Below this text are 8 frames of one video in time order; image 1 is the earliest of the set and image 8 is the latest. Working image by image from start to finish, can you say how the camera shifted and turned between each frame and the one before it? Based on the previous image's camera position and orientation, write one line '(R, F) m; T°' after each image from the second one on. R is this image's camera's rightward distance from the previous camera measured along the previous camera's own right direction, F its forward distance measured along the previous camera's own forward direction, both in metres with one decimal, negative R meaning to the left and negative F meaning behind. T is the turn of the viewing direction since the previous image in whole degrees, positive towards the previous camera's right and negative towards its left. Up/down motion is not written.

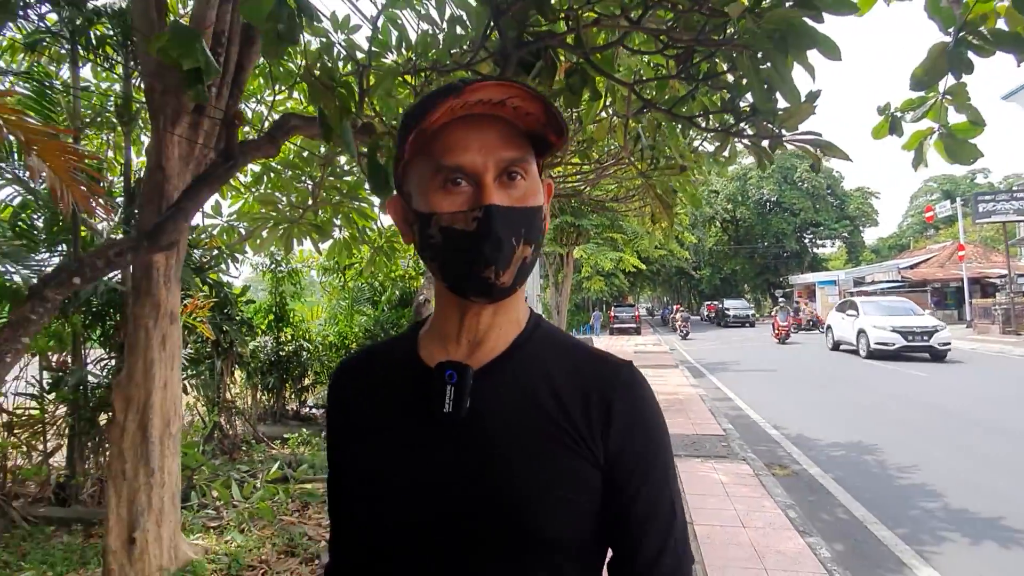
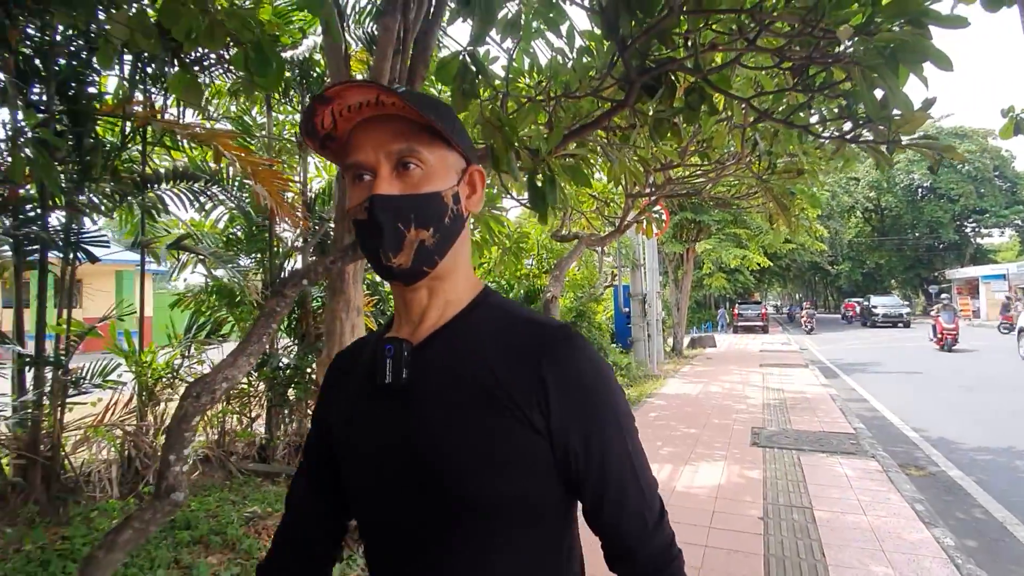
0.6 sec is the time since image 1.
(0.0, -0.4) m; -11°
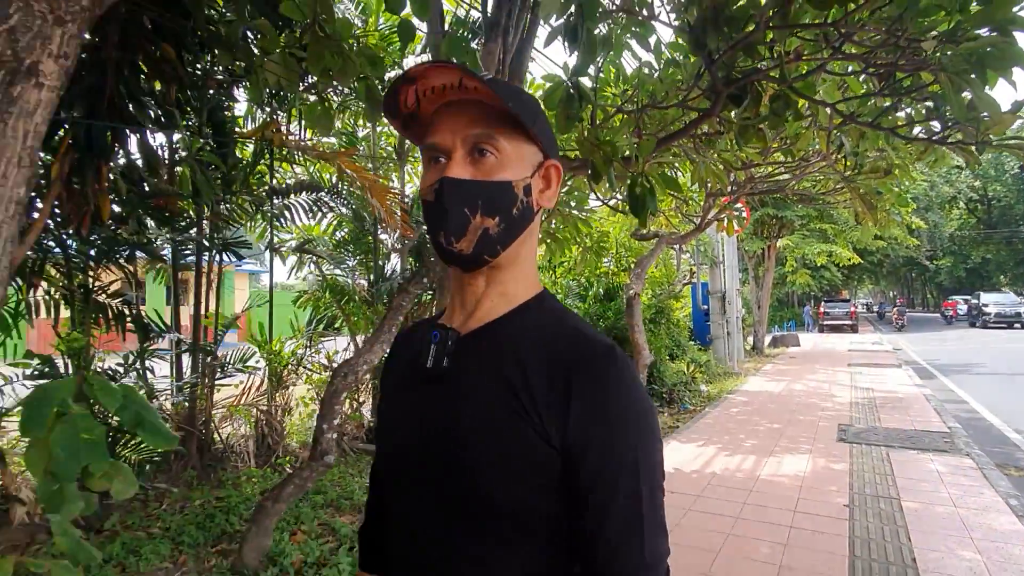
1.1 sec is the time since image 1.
(-0.1, -0.3) m; -7°
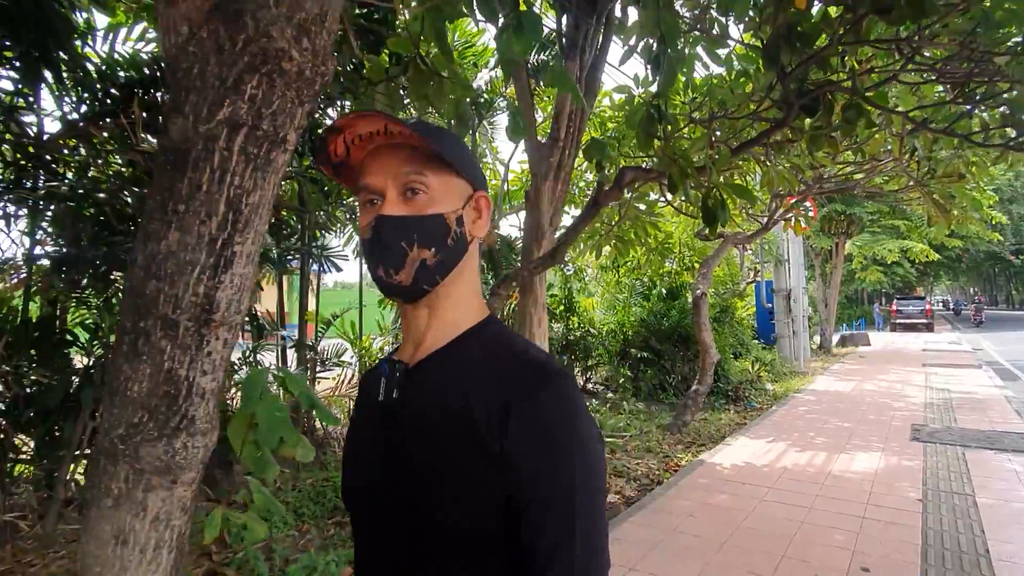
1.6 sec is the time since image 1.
(-0.2, -0.3) m; -5°
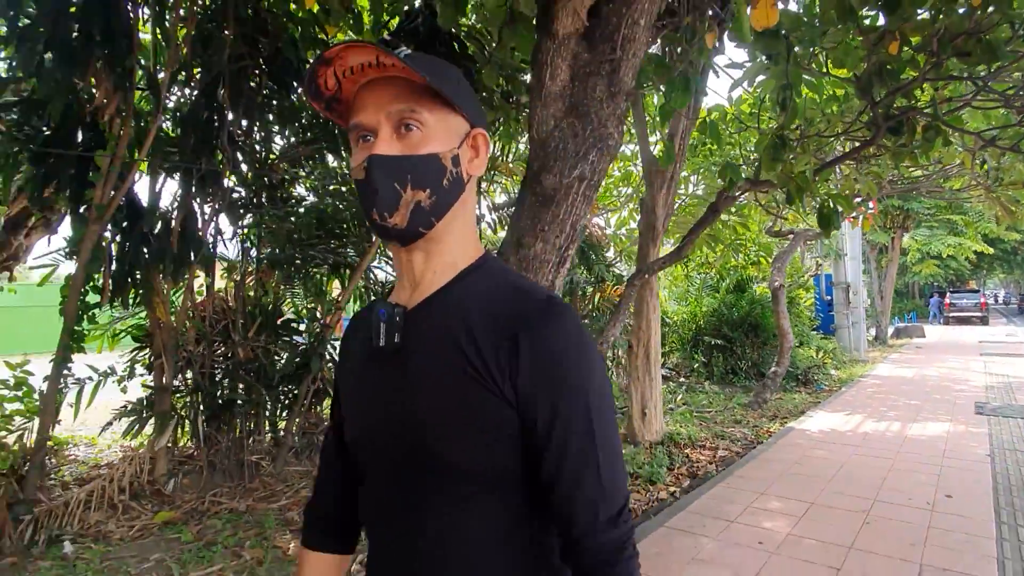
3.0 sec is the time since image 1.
(-0.8, -0.9) m; -3°
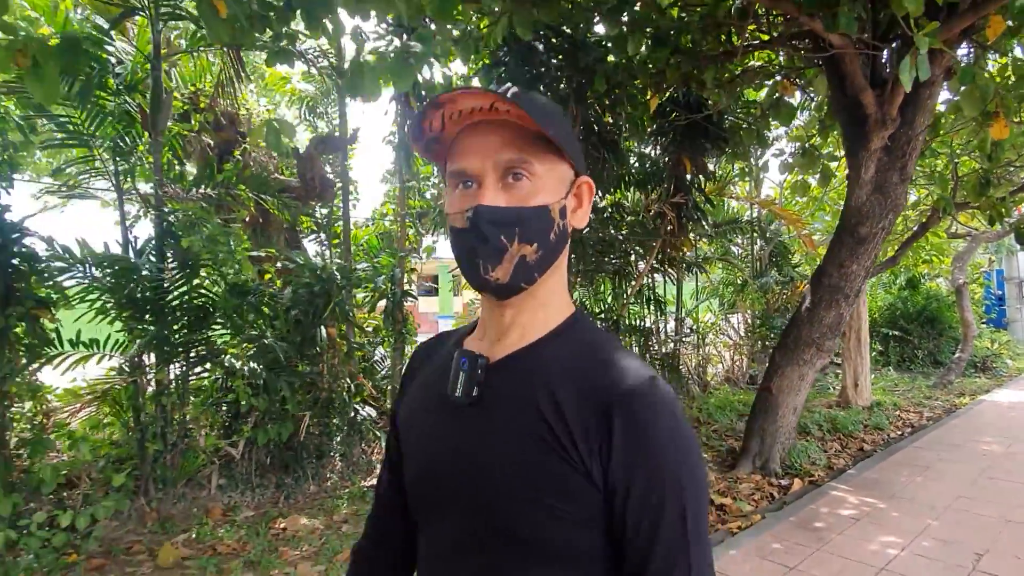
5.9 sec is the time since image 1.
(-1.5, -2.1) m; -10°
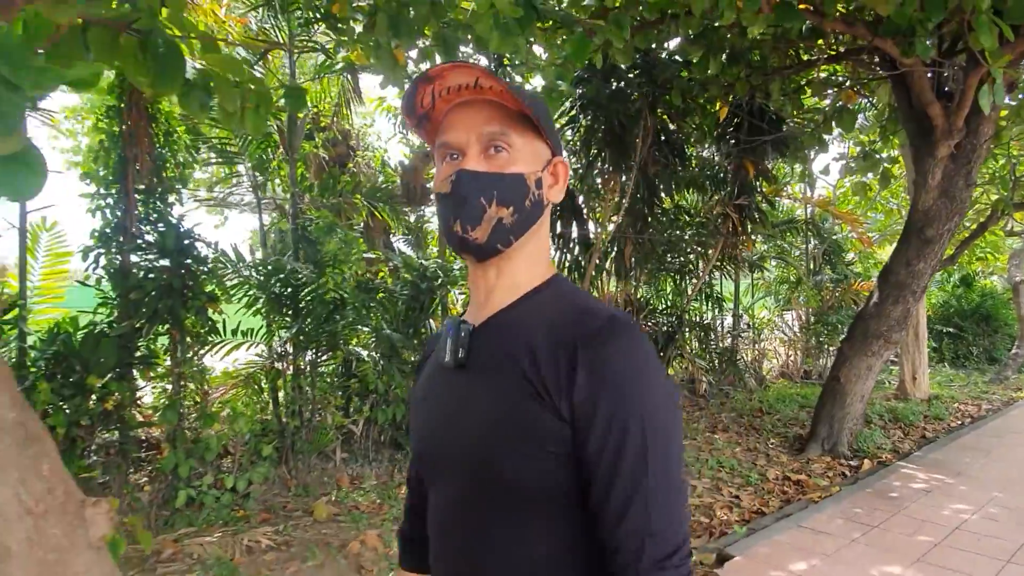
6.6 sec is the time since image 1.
(-0.5, -0.5) m; -3°
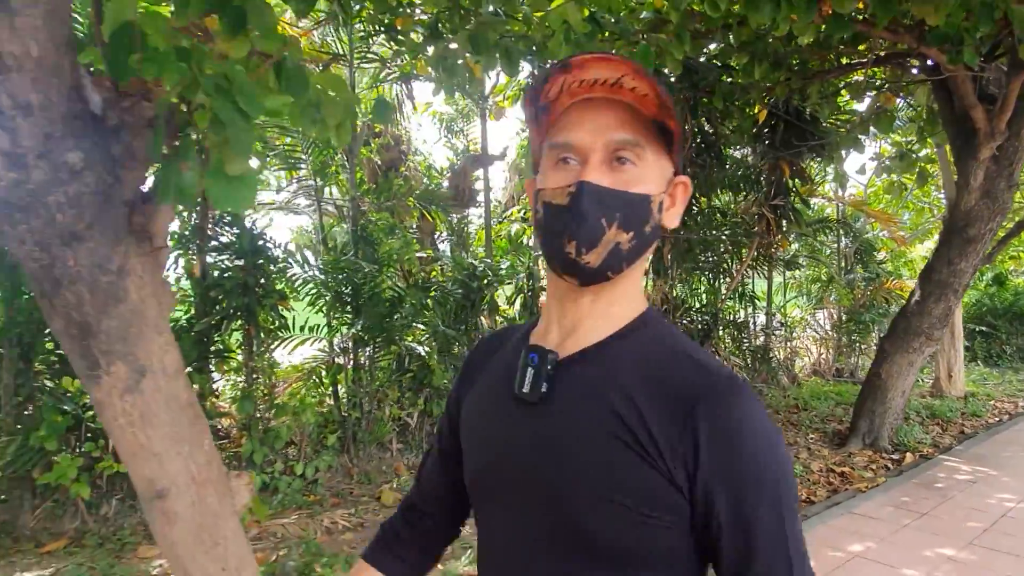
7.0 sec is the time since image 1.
(-0.3, -0.2) m; -2°
